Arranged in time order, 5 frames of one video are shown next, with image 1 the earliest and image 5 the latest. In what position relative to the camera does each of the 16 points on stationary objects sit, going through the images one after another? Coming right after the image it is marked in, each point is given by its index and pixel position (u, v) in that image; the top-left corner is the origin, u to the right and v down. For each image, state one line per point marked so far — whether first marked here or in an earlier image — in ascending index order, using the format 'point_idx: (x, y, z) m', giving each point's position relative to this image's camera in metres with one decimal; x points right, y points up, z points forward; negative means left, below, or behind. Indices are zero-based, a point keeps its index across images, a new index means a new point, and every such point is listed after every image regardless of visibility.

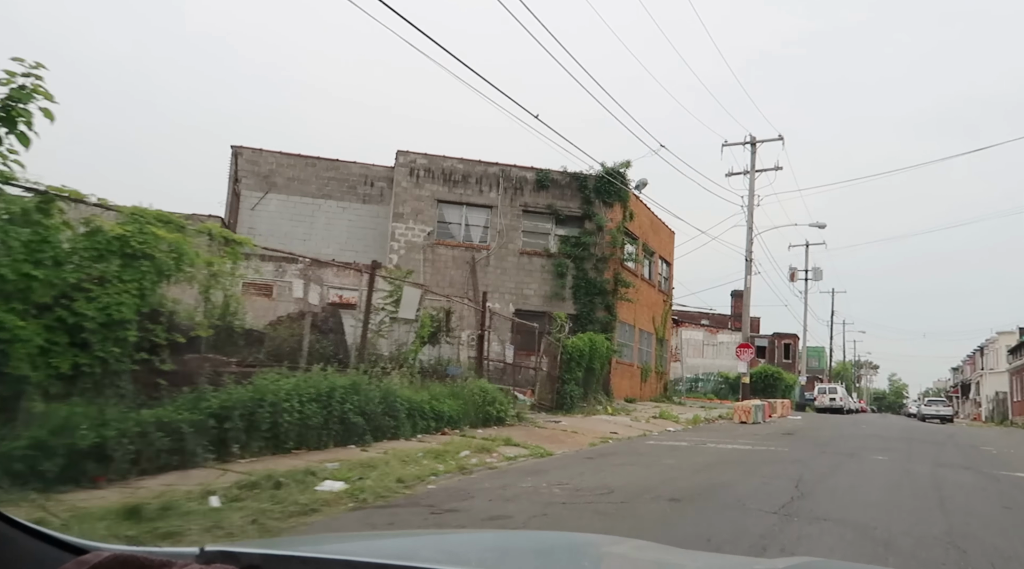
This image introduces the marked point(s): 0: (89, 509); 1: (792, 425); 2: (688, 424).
0: (-3.1, -1.6, +5.6) m
1: (+7.3, -3.7, +19.8) m
2: (+4.5, -3.6, +19.3) m
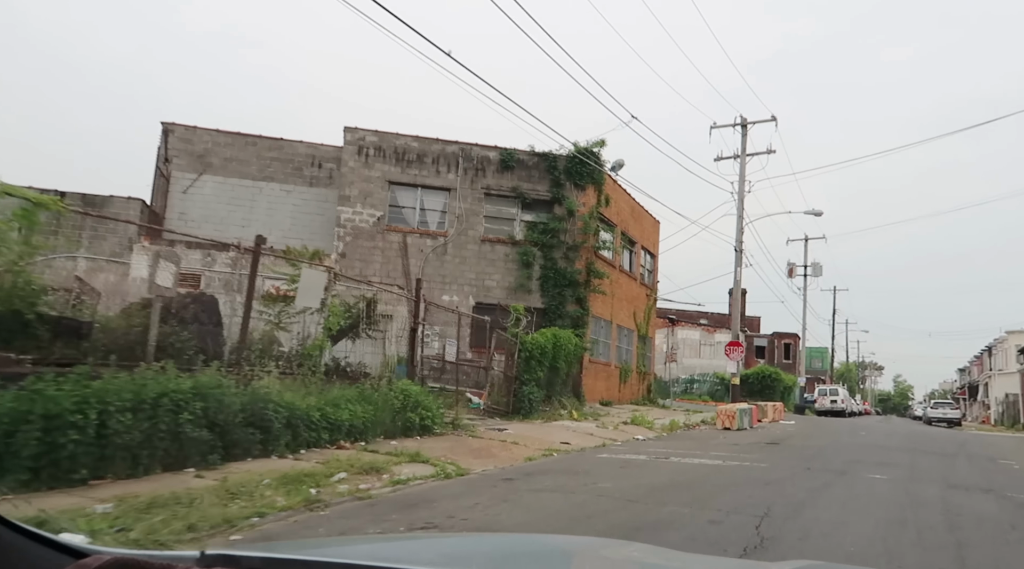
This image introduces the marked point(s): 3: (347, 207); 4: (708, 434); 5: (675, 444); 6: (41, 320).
0: (-4.3, -1.4, +3.4) m
1: (+6.2, -3.5, +17.6) m
2: (+3.4, -3.3, +17.0) m
3: (-4.4, +2.0, +19.9) m
4: (+4.4, -3.3, +16.8) m
5: (+3.1, -3.0, +14.5) m
6: (-4.6, -0.3, +7.4) m
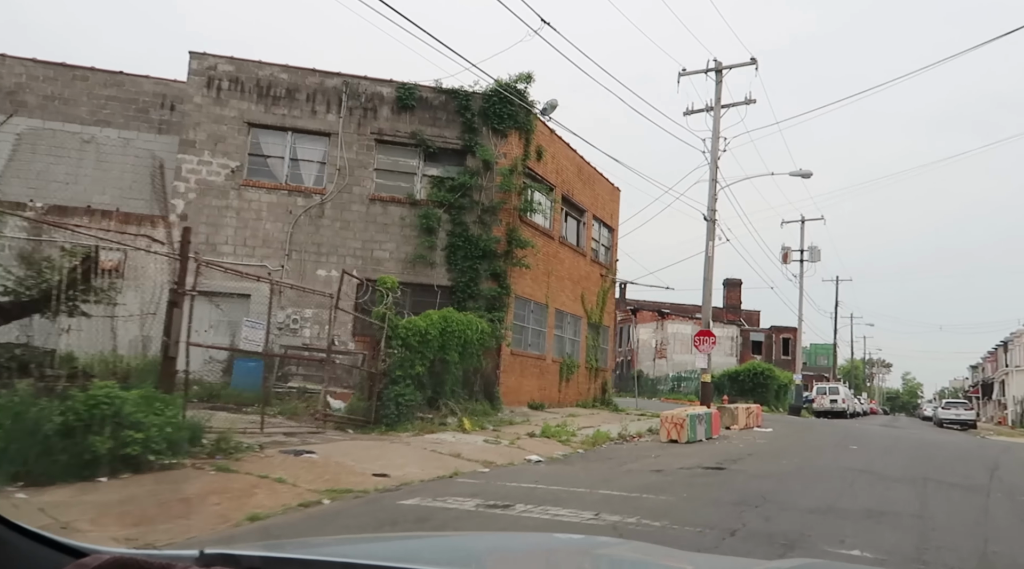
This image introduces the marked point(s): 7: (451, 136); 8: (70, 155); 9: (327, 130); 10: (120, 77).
0: (-6.6, -0.8, -1.0) m
1: (+4.0, -2.8, +13.1) m
2: (+1.1, -2.7, +12.6) m
3: (-6.6, +2.6, +15.5) m
4: (+2.1, -2.7, +12.3) m
5: (+0.9, -2.4, +10.0) m
6: (-7.0, +0.2, +3.0) m
7: (-1.4, +3.3, +16.9) m
8: (-9.6, +2.8, +16.4) m
9: (-4.0, +3.3, +16.2) m
10: (-8.8, +4.6, +16.8) m
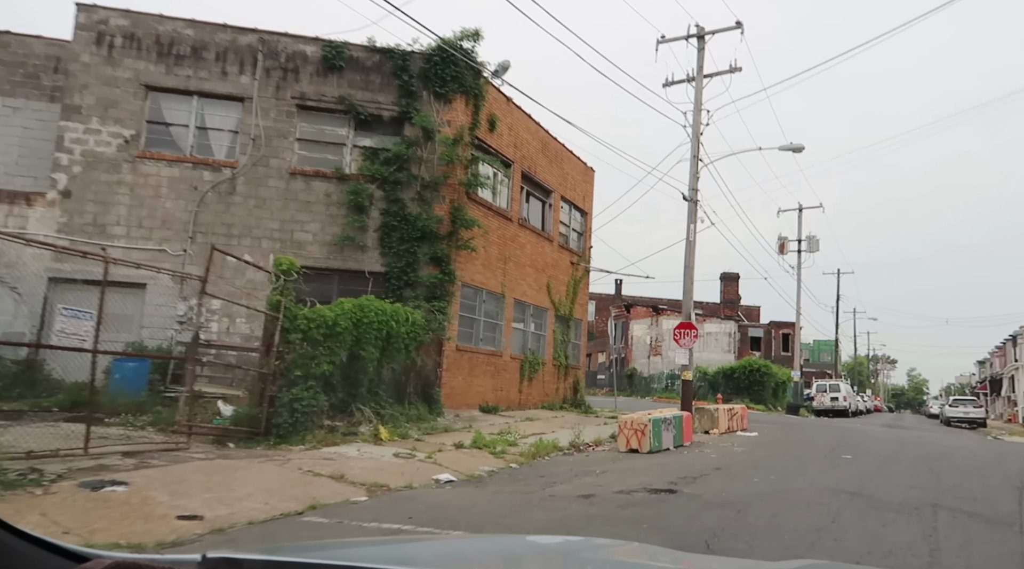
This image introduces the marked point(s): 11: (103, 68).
0: (-7.8, -0.6, -3.1) m
1: (+2.9, -2.5, +10.9) m
2: (+0.1, -2.4, +10.4) m
3: (-7.7, +2.9, +13.4) m
4: (+1.0, -2.4, +10.2) m
5: (-0.2, -2.2, +7.9) m
6: (-8.1, +0.4, +0.9) m
7: (-2.5, +3.6, +14.7) m
8: (-10.7, +3.0, +14.3) m
9: (-5.1, +3.6, +14.1) m
10: (-9.9, +4.8, +14.7) m
11: (-7.3, +3.9, +13.5) m
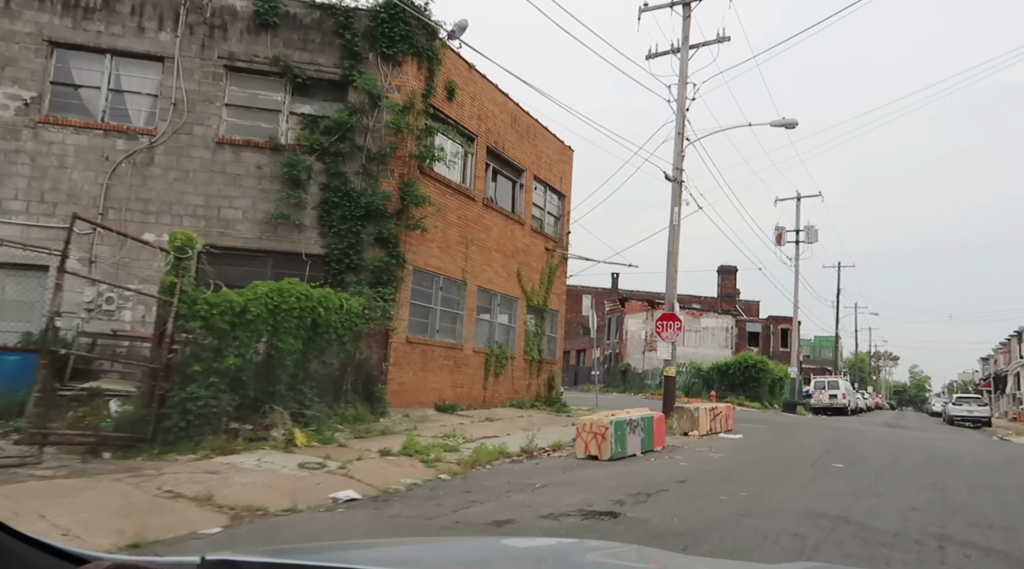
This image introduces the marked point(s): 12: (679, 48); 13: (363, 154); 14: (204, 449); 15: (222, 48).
0: (-8.6, -0.4, -4.7) m
1: (+2.1, -2.3, +9.4) m
2: (-0.7, -2.2, +8.9) m
3: (-8.5, +3.1, +11.8) m
4: (+0.2, -2.2, +8.7) m
5: (-1.0, -1.9, +6.4) m
6: (-9.0, +0.7, -0.6) m
7: (-3.3, +3.9, +13.2) m
8: (-11.4, +3.3, +12.7) m
9: (-5.9, +3.9, +12.5) m
10: (-10.7, +5.1, +13.2) m
11: (-8.1, +4.2, +12.0) m
12: (+4.3, +6.0, +19.2) m
13: (-2.6, +2.3, +13.1) m
14: (-3.5, -1.9, +8.7) m
15: (-4.9, +4.0, +12.7) m
